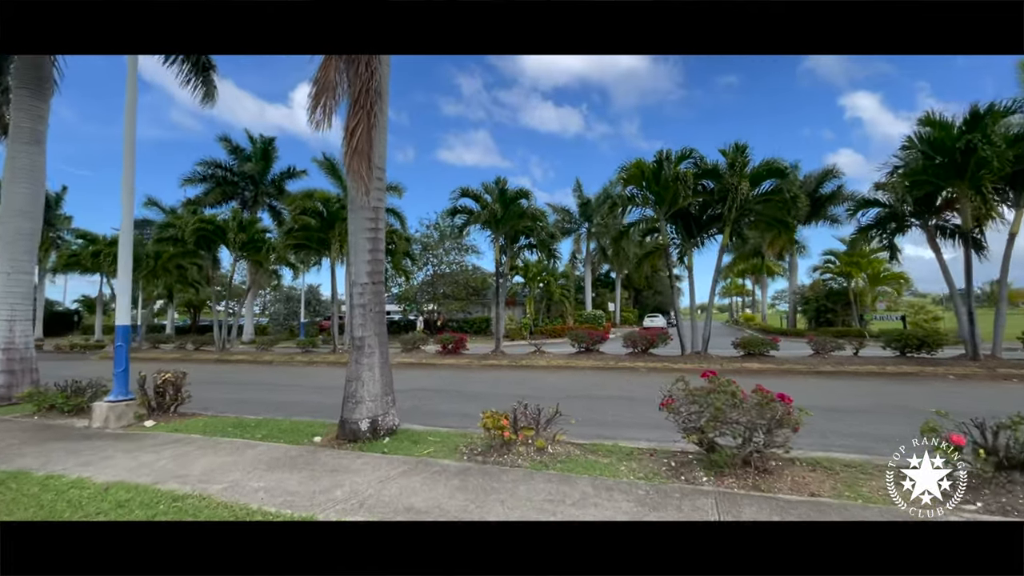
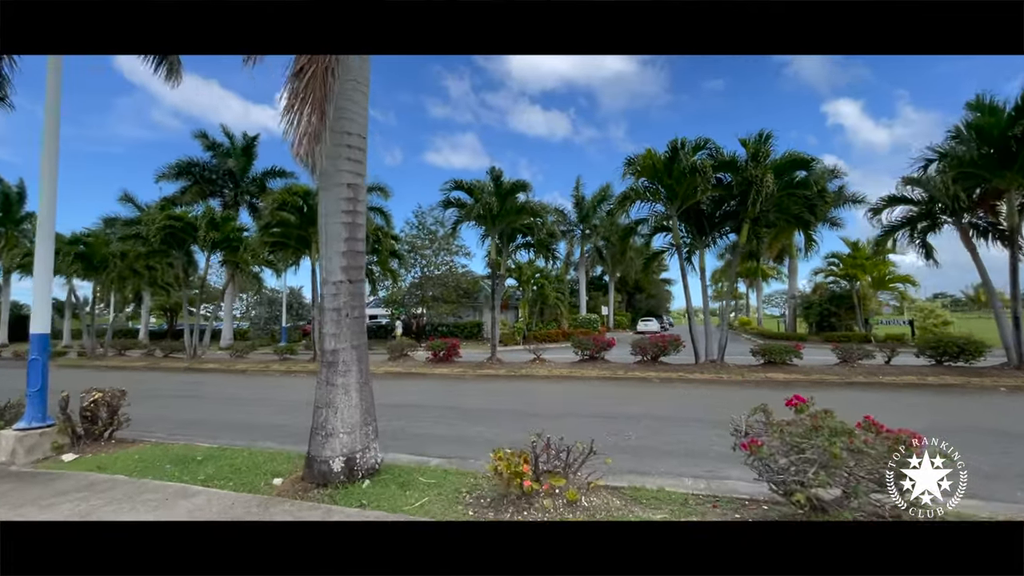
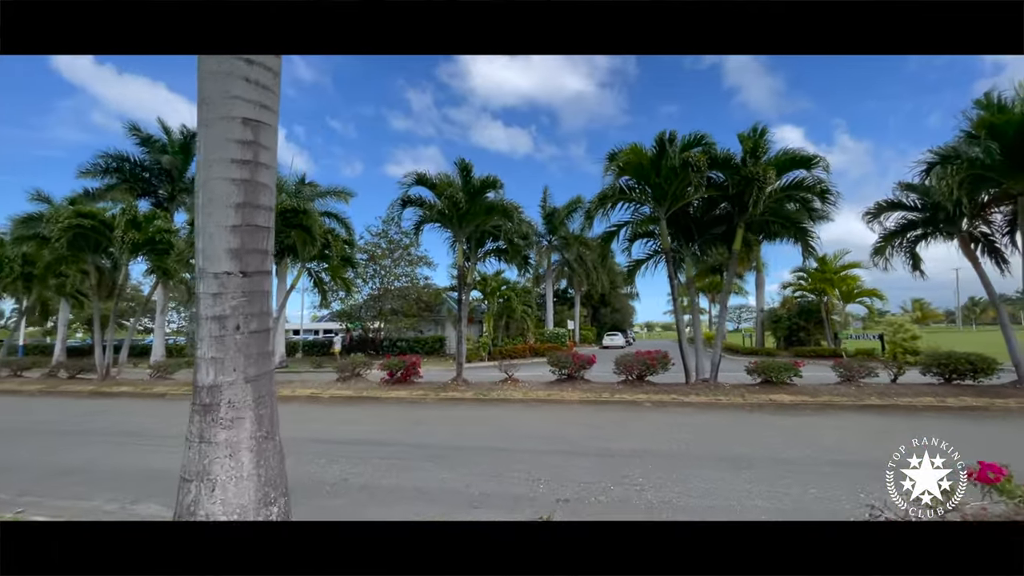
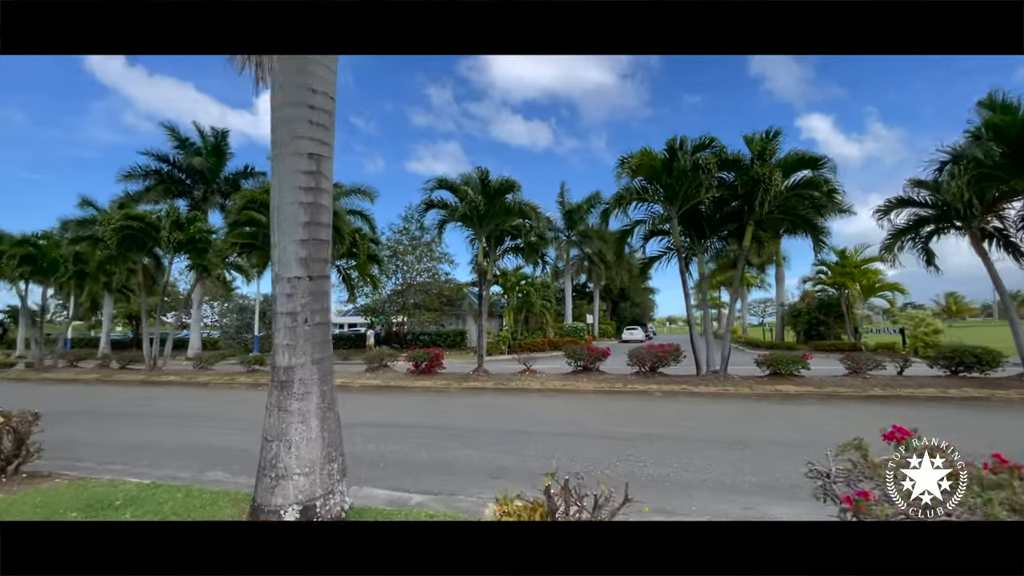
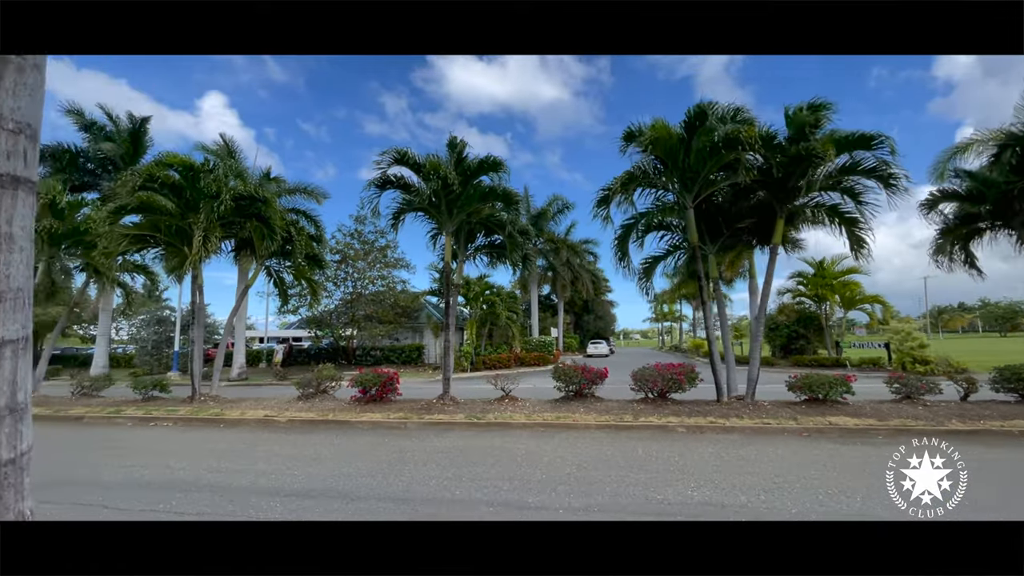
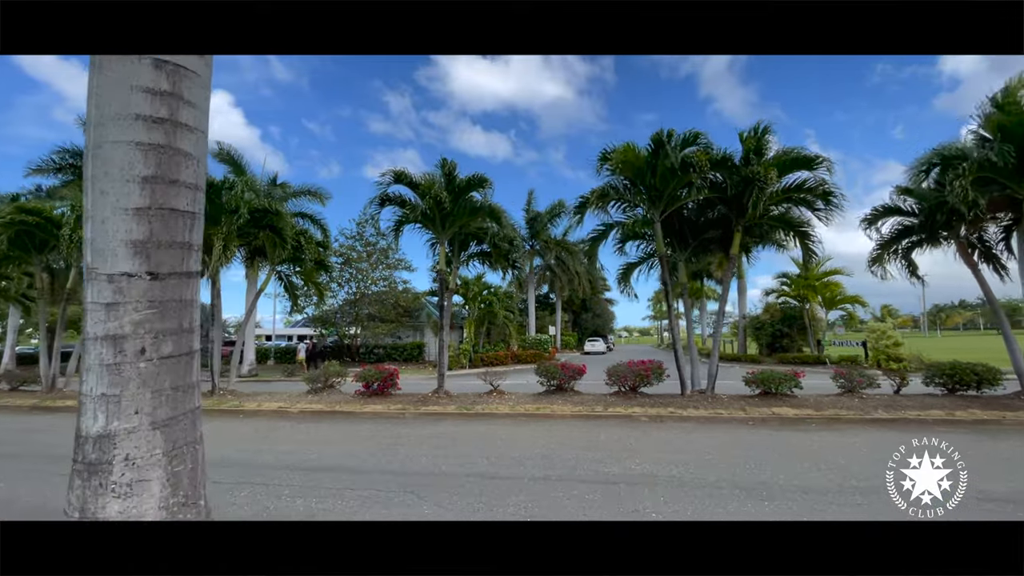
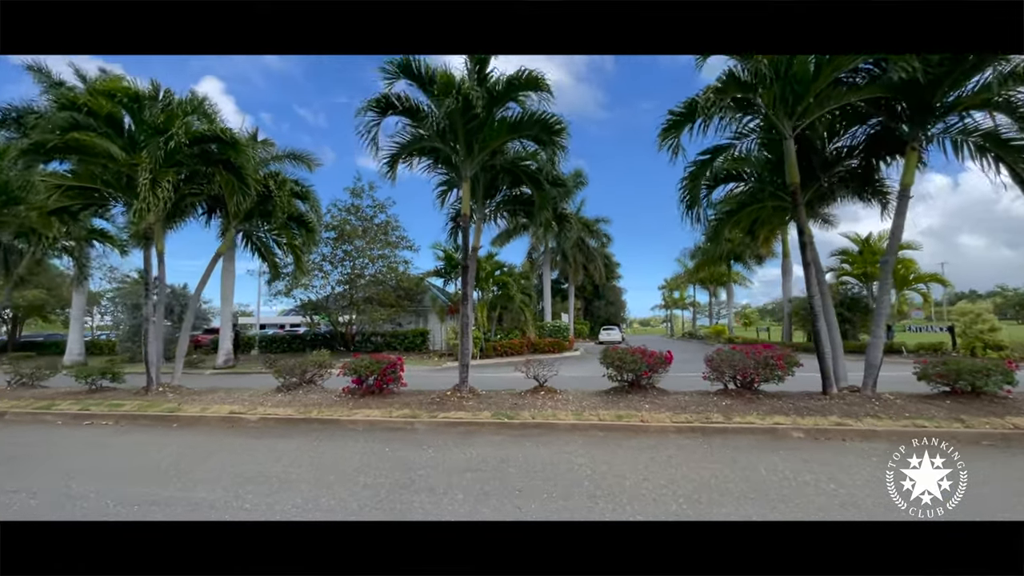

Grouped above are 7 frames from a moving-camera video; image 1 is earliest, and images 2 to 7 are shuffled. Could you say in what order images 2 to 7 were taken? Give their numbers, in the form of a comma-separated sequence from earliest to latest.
2, 4, 3, 6, 5, 7
